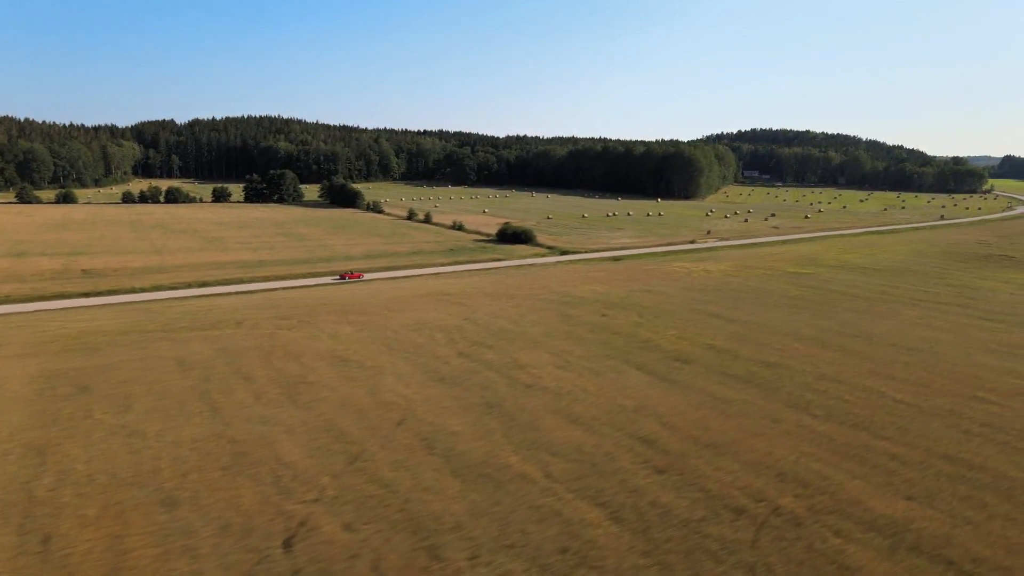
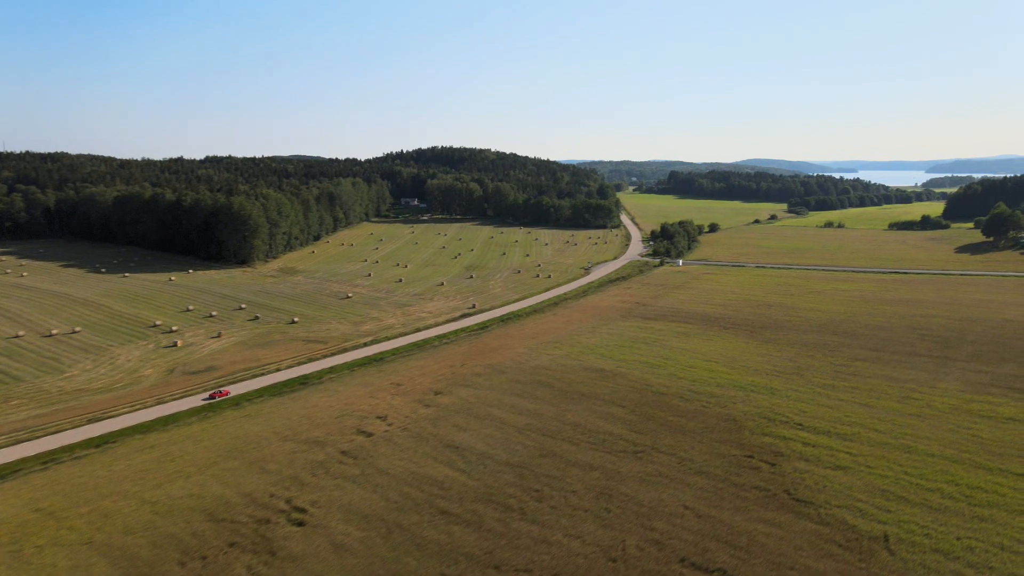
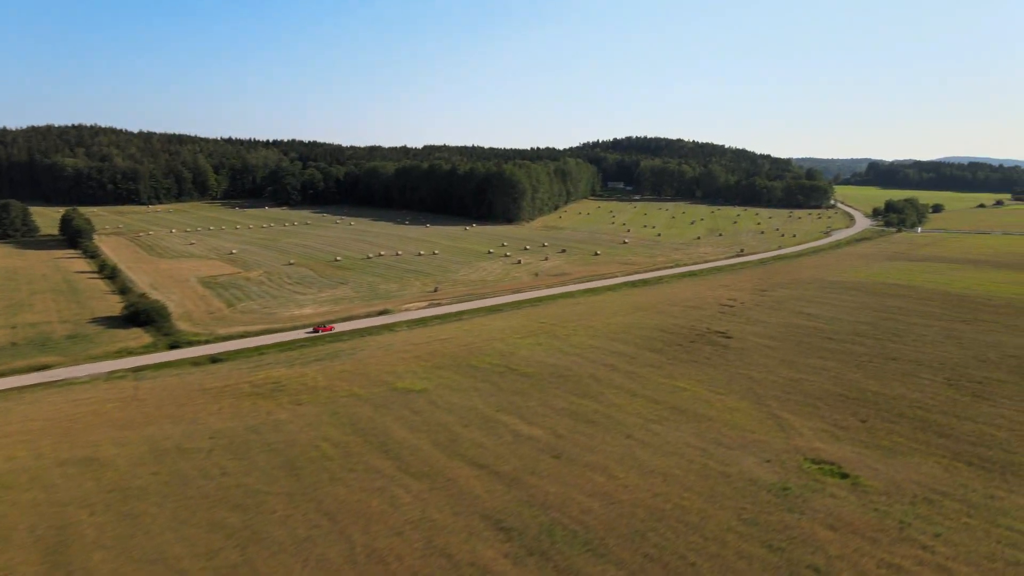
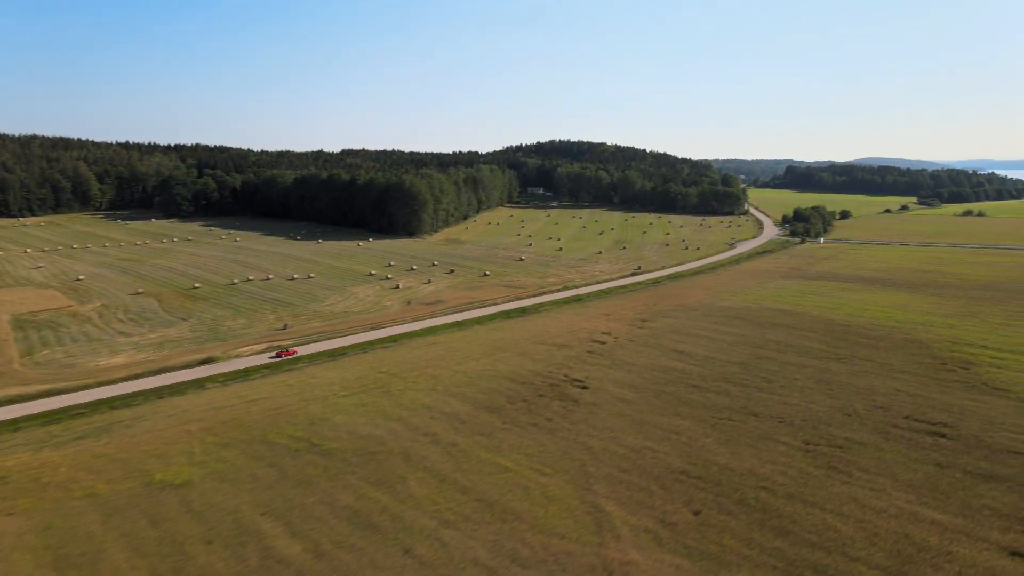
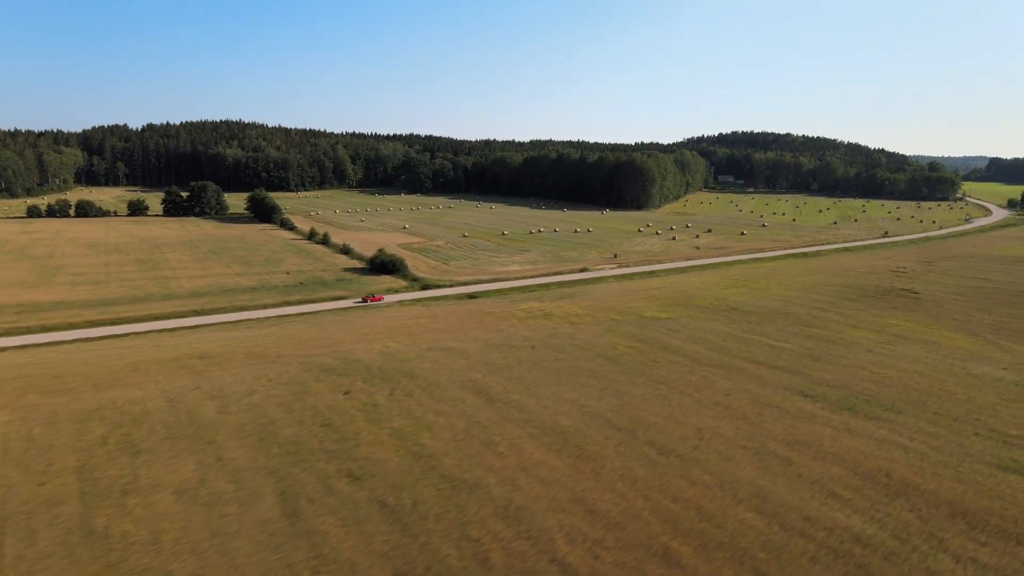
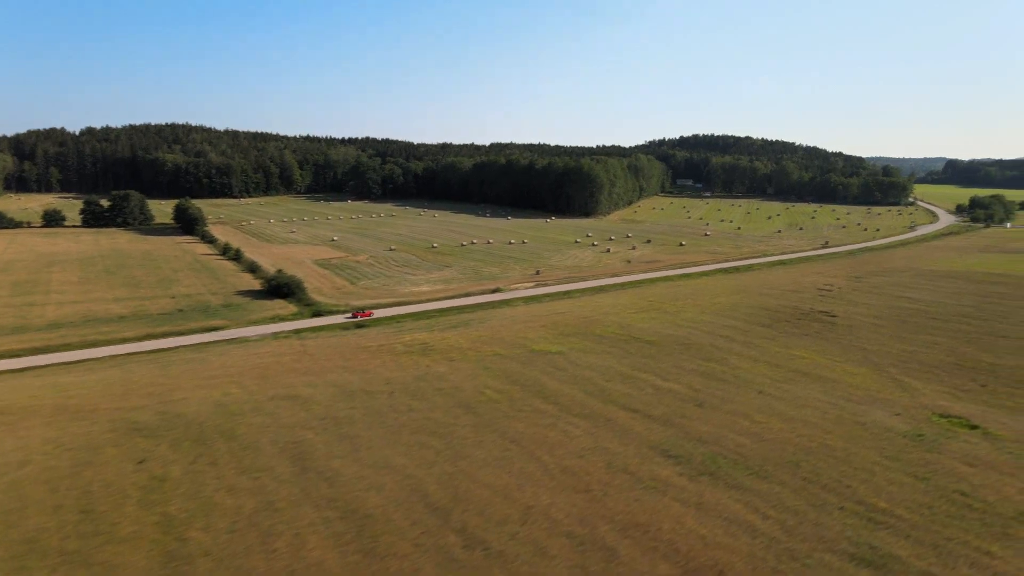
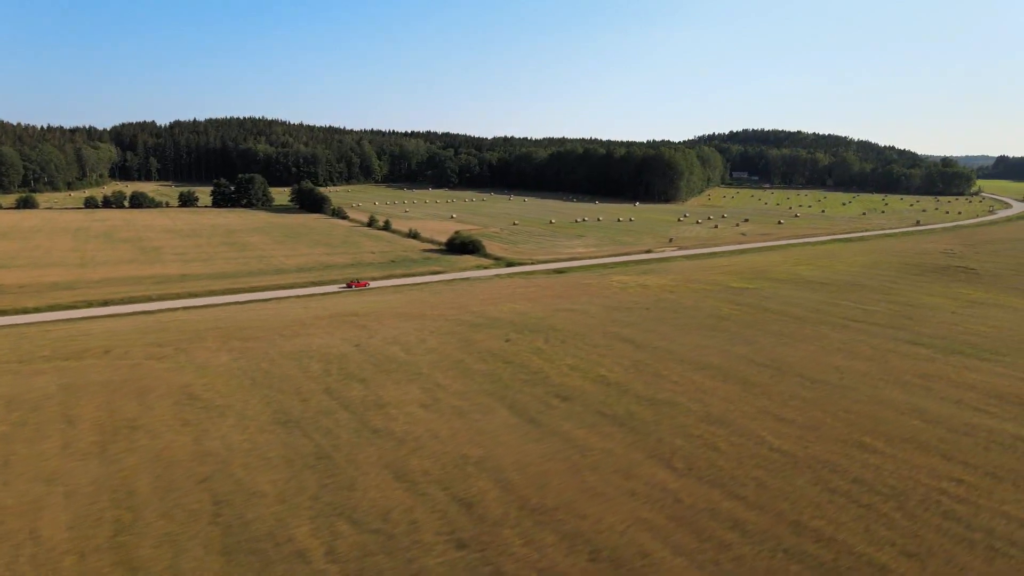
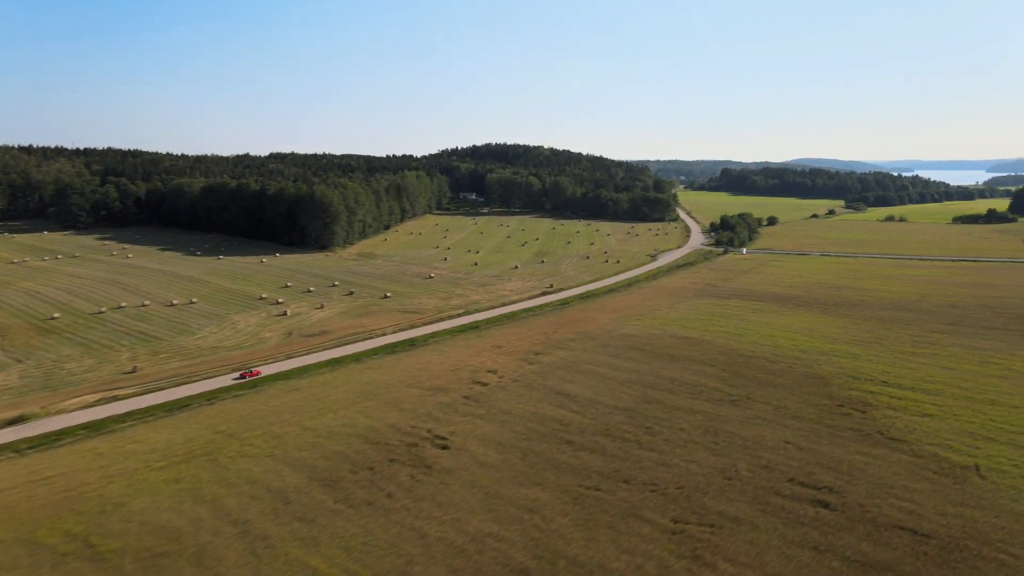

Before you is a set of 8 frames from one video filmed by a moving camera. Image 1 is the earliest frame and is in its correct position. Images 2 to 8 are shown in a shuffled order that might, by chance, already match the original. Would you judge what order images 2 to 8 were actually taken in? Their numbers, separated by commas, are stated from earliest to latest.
7, 5, 6, 3, 4, 8, 2
